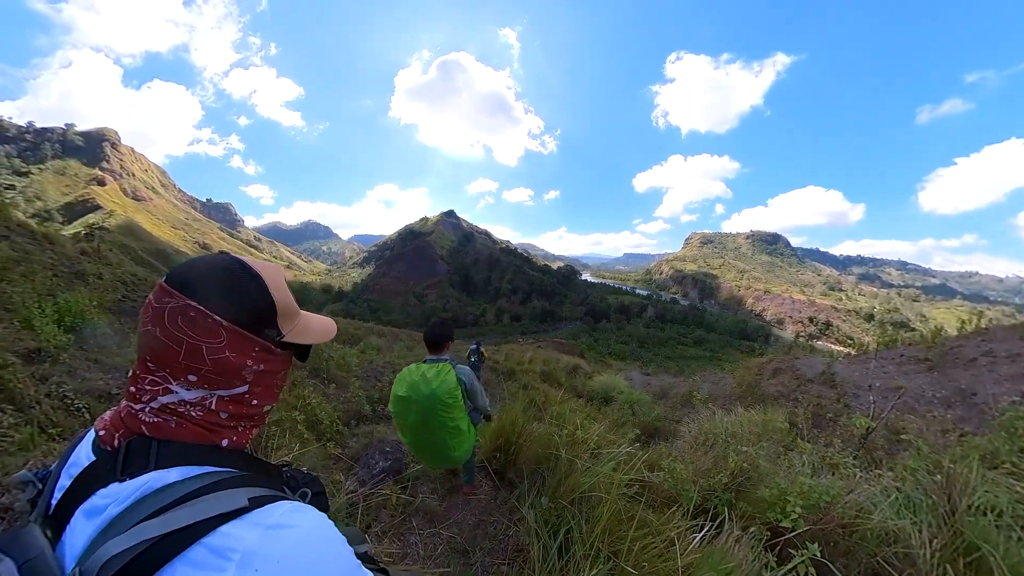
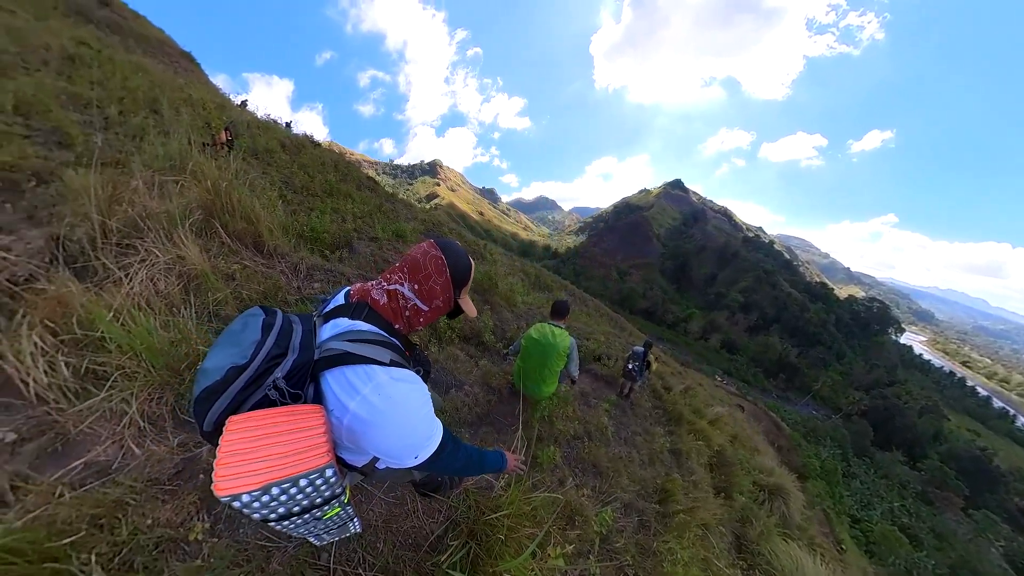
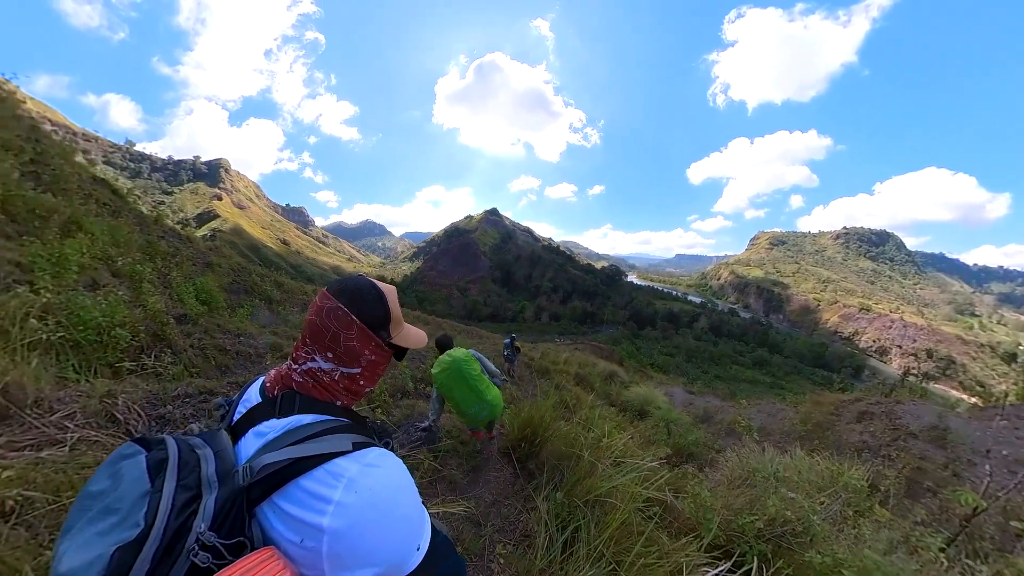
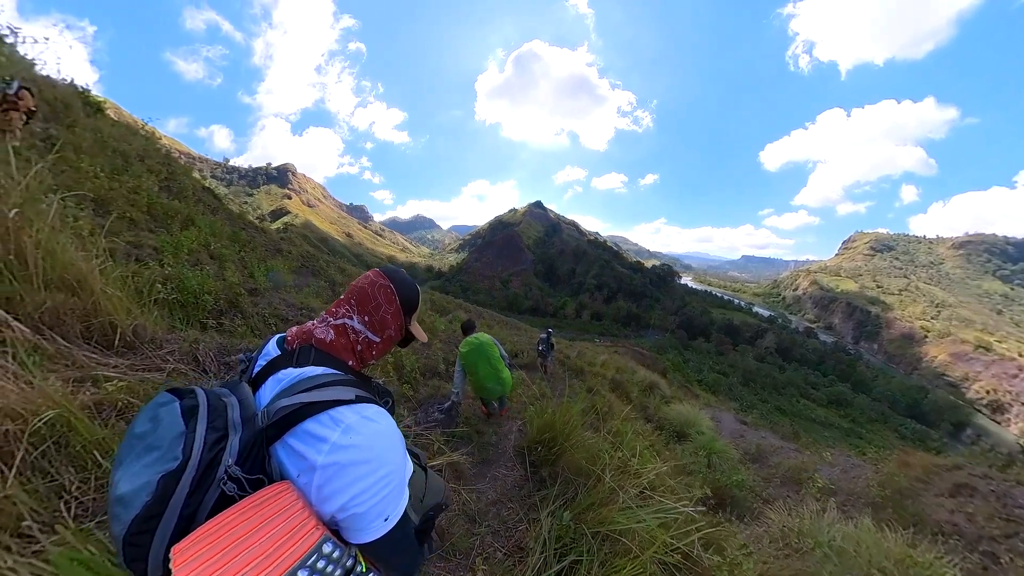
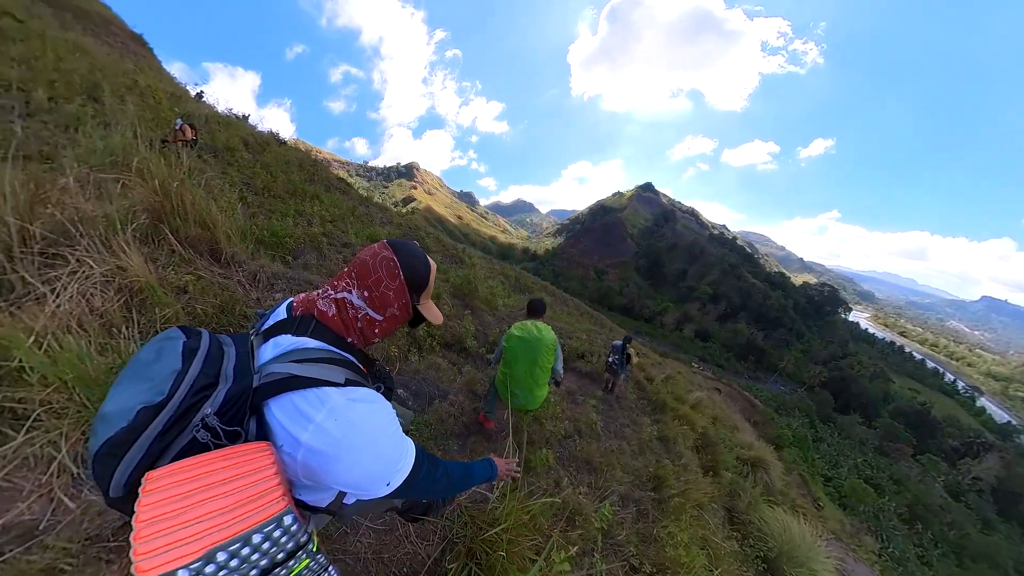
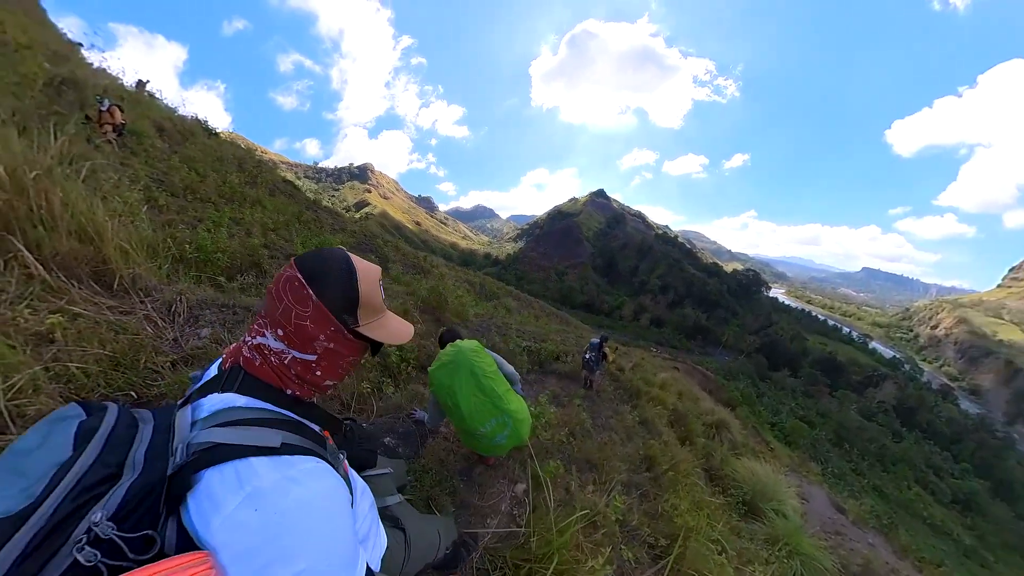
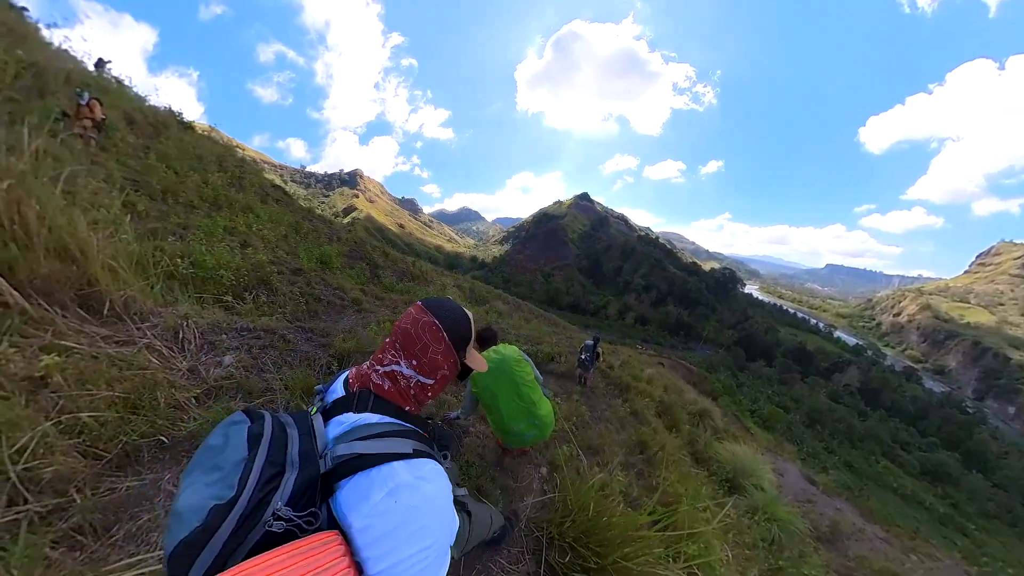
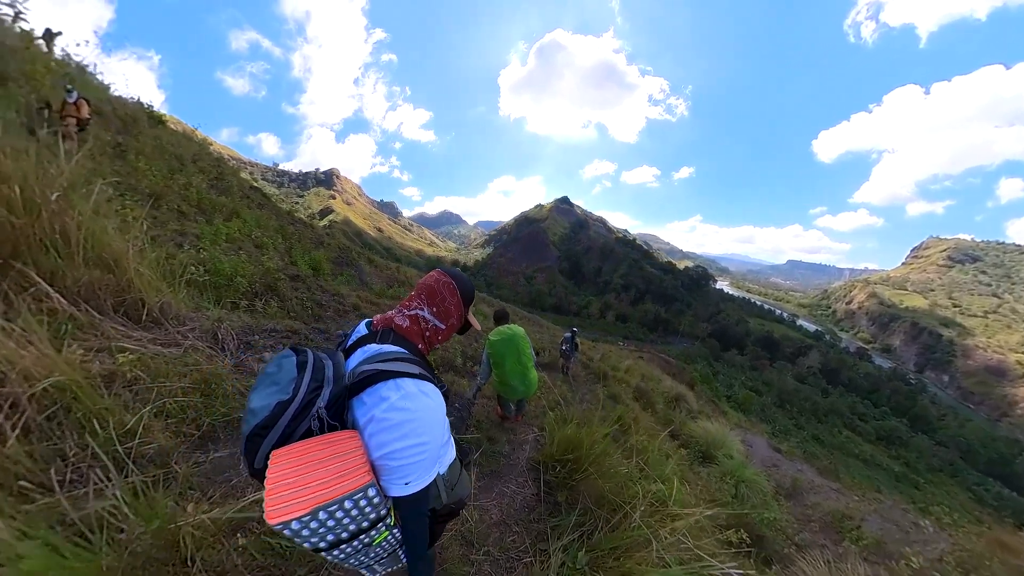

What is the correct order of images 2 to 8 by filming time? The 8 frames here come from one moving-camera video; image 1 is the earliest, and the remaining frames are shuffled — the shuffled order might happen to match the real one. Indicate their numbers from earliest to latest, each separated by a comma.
3, 4, 8, 7, 6, 5, 2
